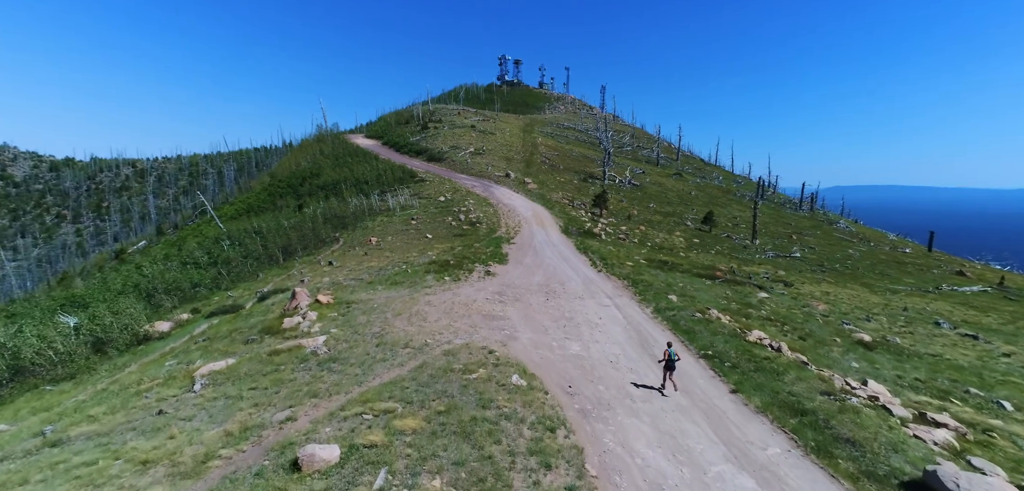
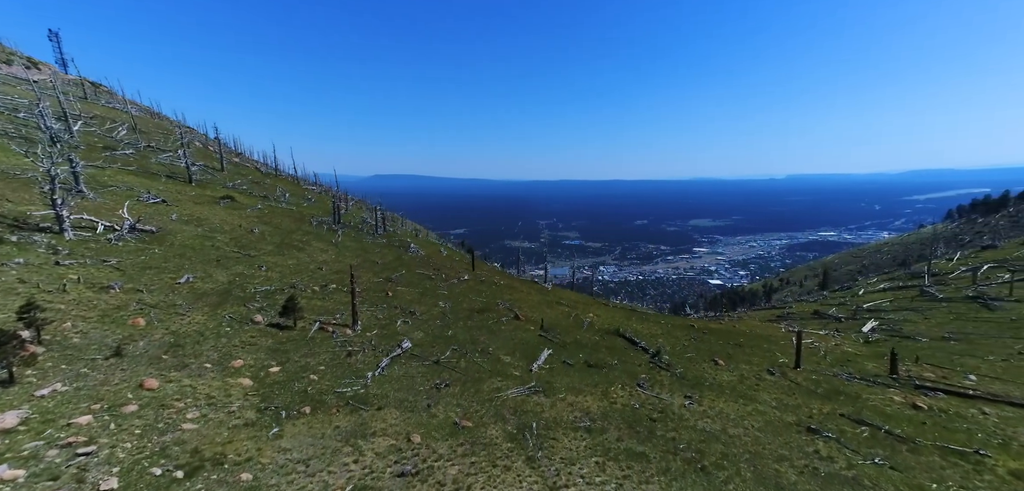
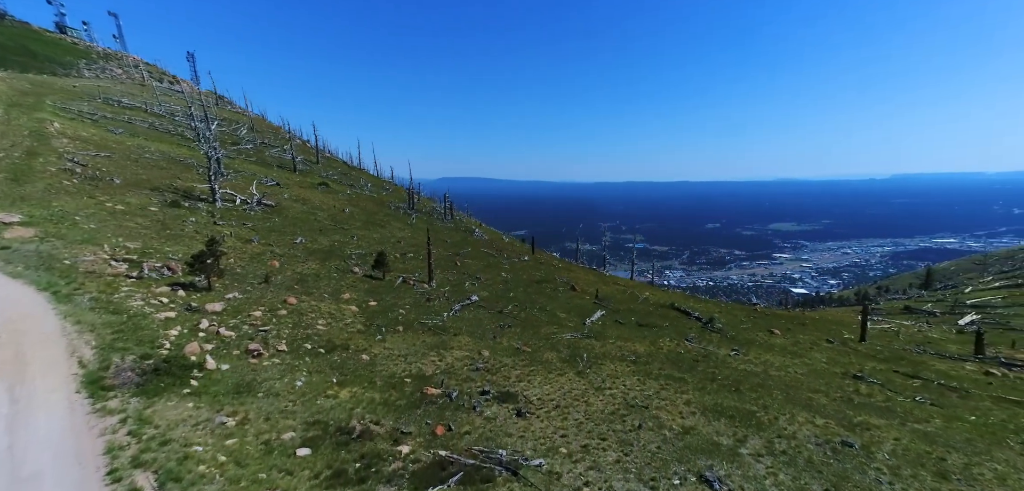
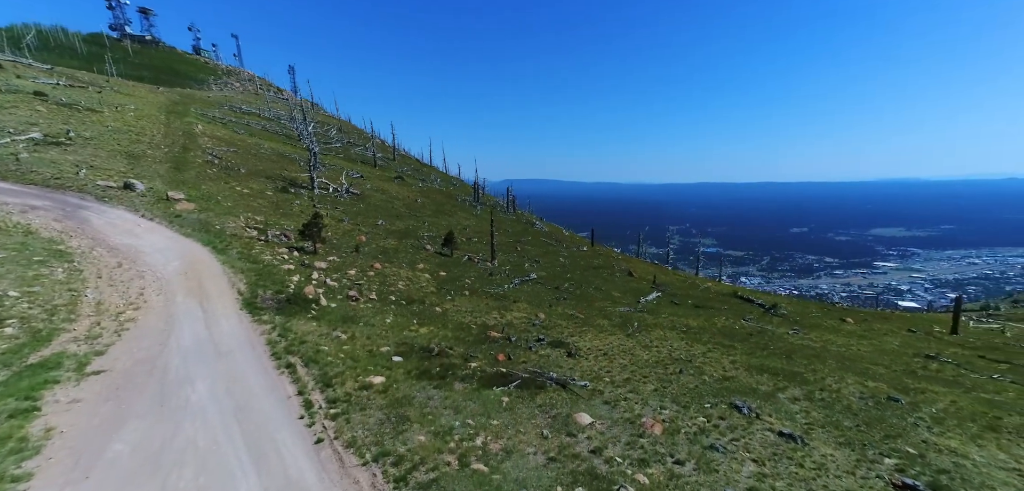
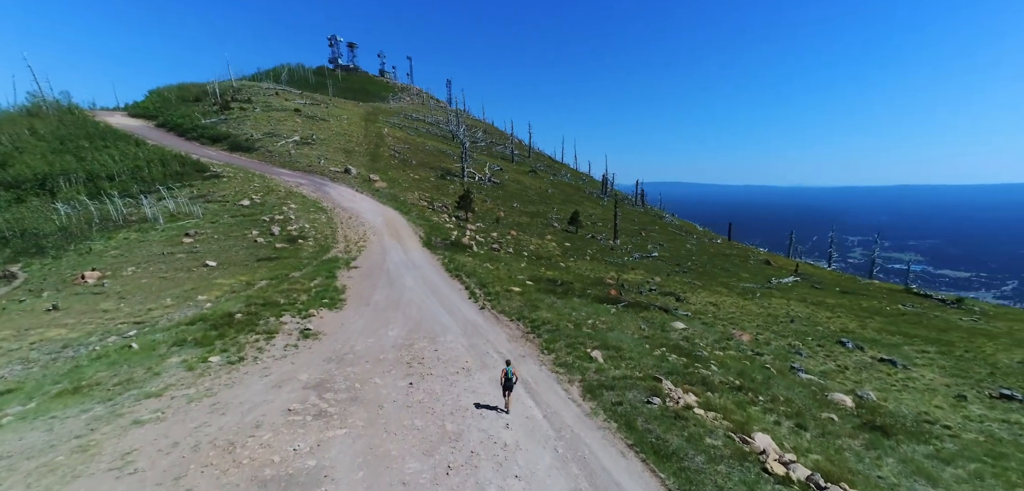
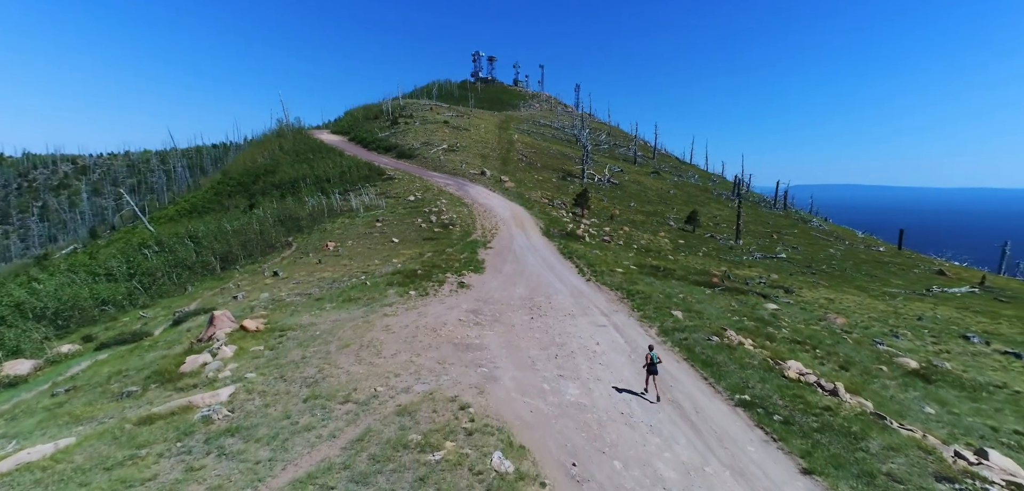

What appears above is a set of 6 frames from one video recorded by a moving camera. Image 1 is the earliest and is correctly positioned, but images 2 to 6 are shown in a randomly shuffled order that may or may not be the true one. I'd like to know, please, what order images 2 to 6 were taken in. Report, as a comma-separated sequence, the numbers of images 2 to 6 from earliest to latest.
6, 5, 4, 3, 2
